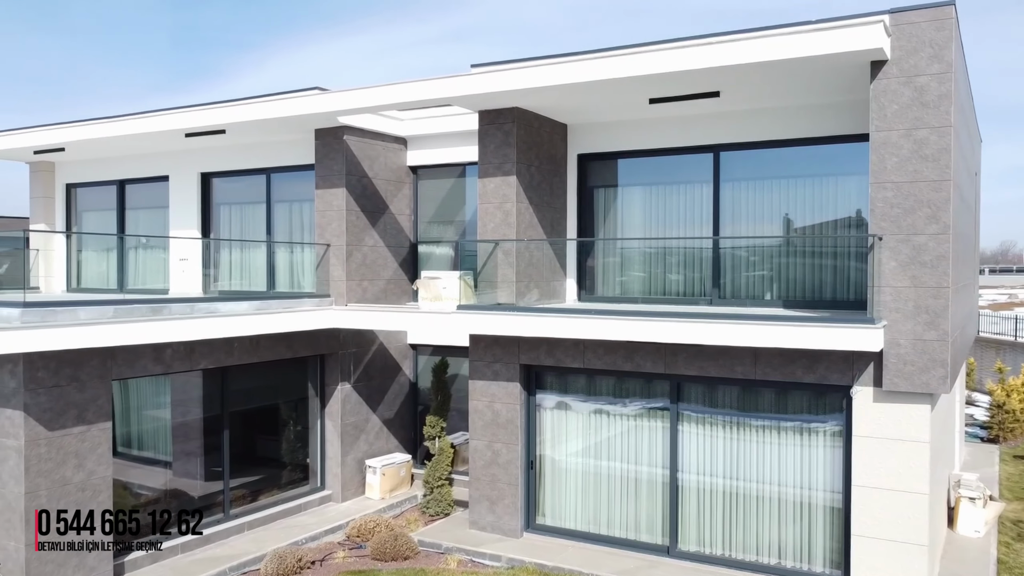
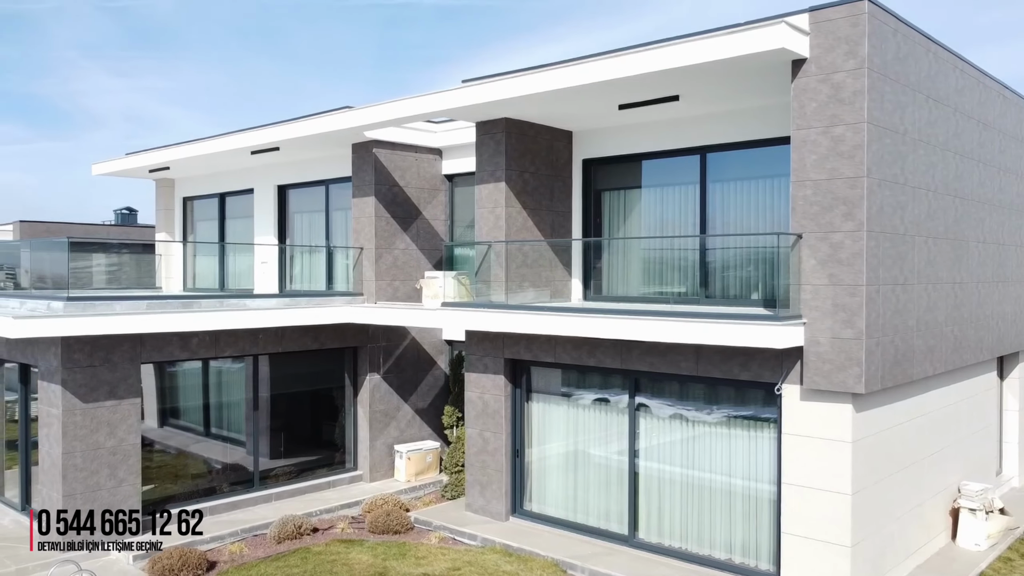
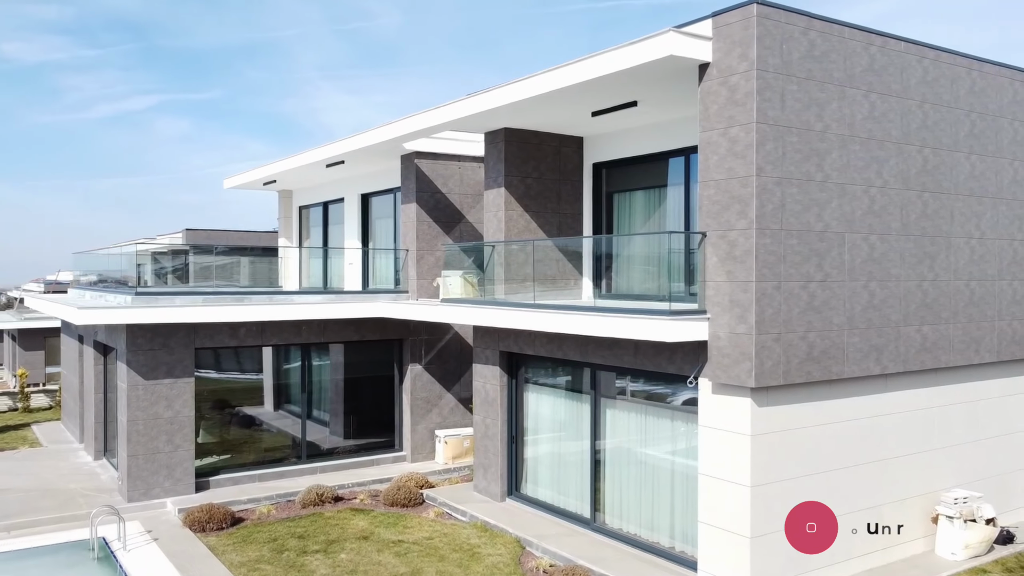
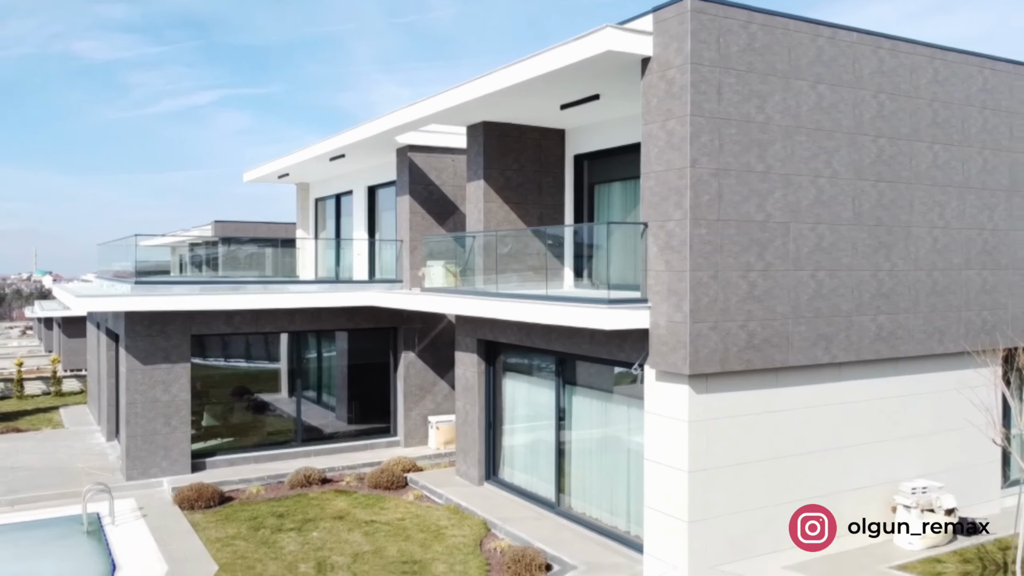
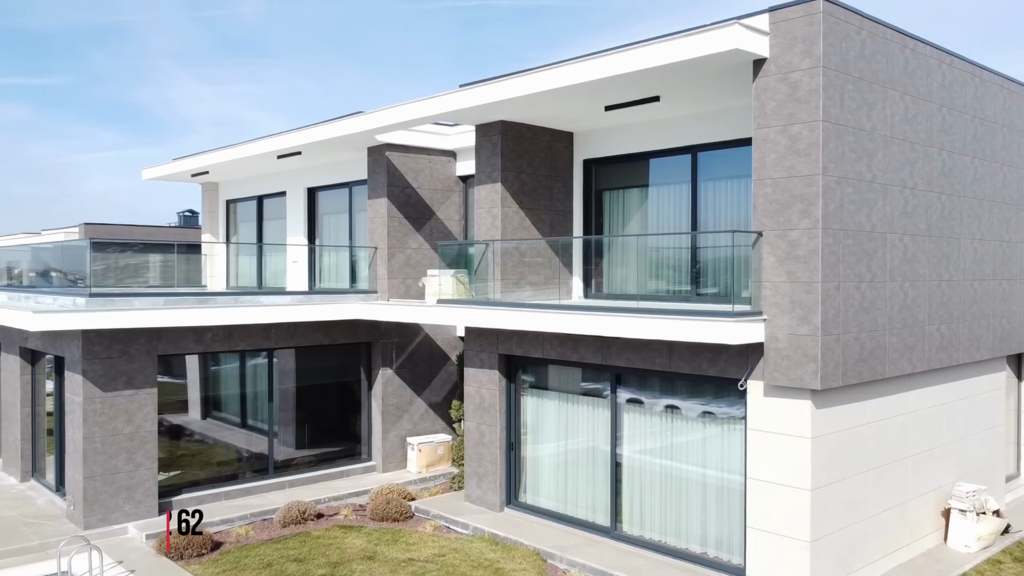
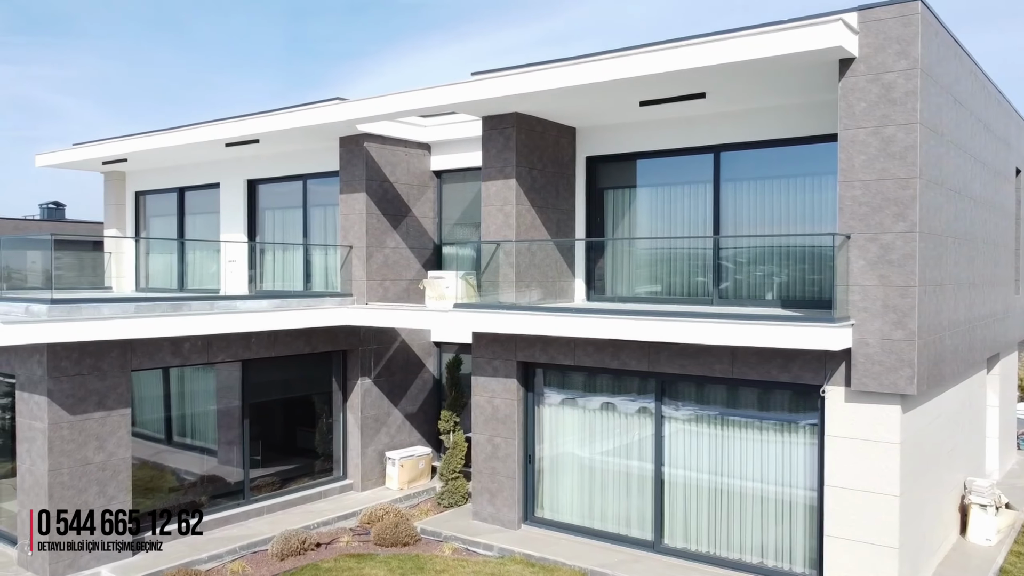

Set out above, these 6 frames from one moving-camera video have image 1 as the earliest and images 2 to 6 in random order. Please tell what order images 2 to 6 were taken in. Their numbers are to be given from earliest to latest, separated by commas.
6, 2, 5, 3, 4
